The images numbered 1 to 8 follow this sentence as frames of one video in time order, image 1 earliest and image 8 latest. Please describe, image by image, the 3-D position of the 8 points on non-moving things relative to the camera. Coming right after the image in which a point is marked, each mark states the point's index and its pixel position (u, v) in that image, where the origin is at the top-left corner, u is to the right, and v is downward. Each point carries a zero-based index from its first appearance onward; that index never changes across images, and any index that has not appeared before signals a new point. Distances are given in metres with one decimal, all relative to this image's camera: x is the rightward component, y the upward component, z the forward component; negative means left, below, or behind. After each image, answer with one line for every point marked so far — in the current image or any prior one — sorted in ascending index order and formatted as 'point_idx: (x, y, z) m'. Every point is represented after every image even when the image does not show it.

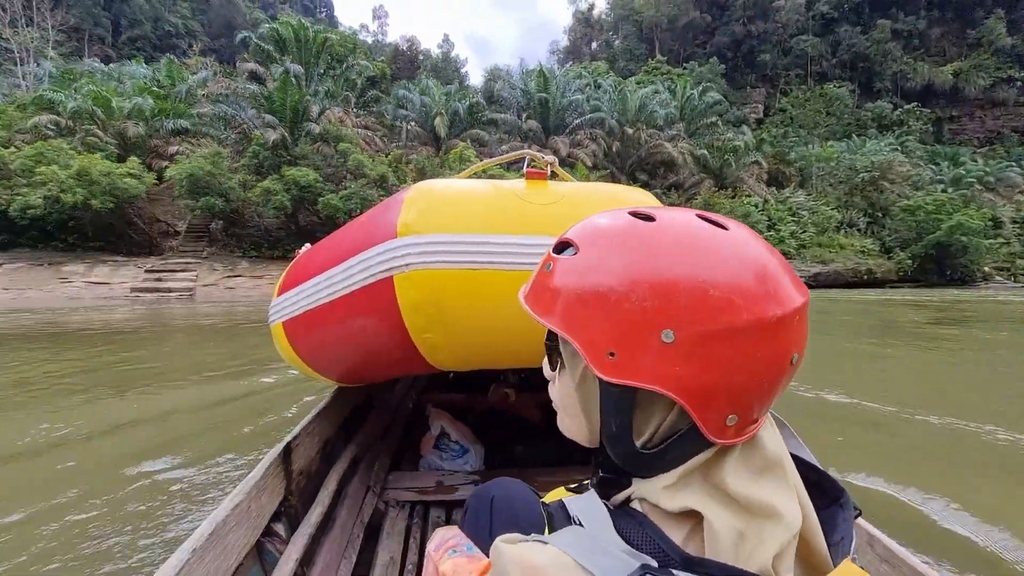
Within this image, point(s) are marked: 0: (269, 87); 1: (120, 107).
0: (-7.6, +6.4, +15.7) m
1: (-11.9, +5.6, +15.1) m
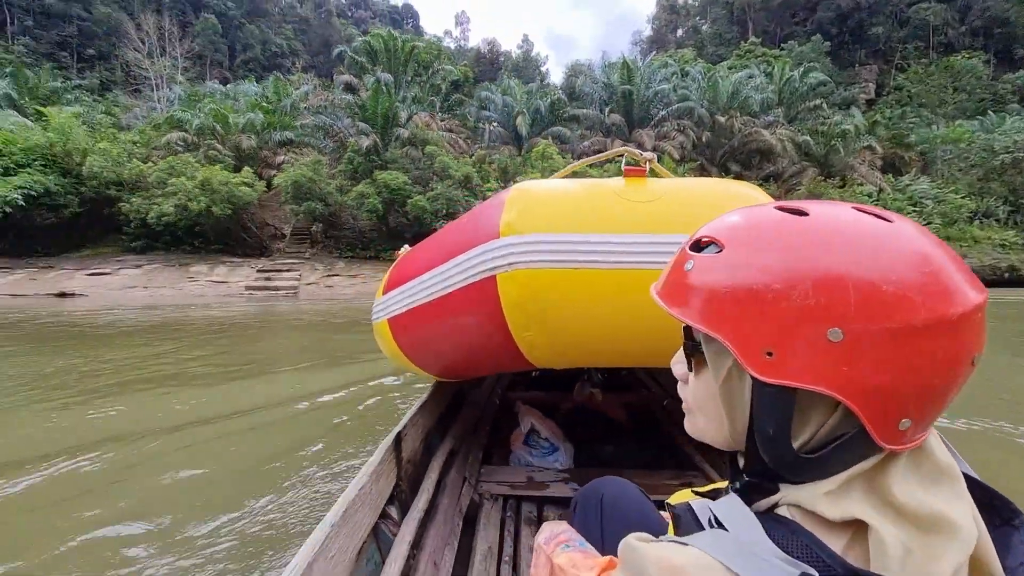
0: (-5.0, +6.5, +16.6) m
1: (-9.3, +5.6, +16.7) m
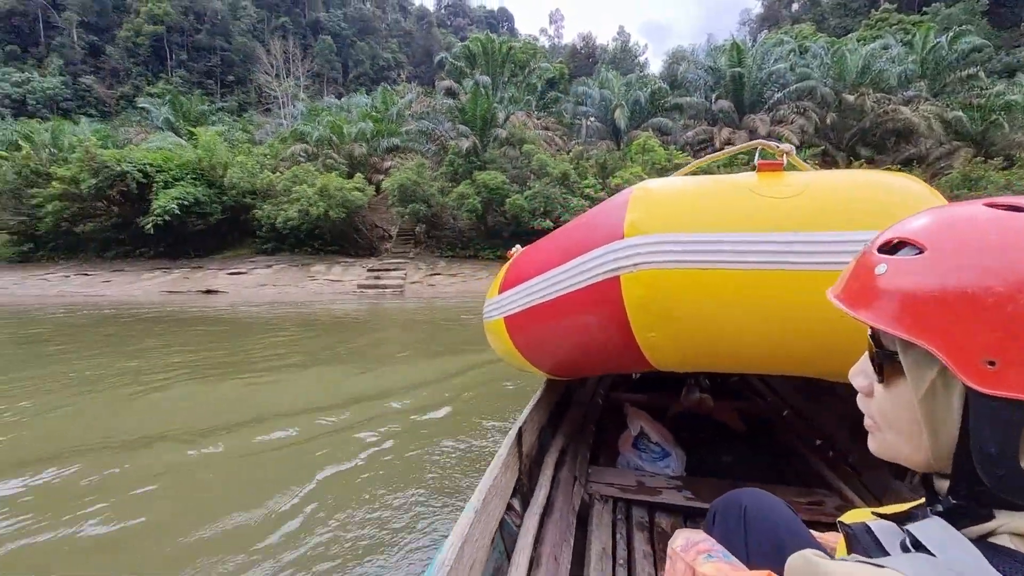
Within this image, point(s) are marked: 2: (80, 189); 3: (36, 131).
0: (-1.7, +6.5, +17.1) m
1: (-5.9, +5.7, +18.1) m
2: (-12.7, +2.9, +14.4) m
3: (-16.9, +5.6, +17.5) m
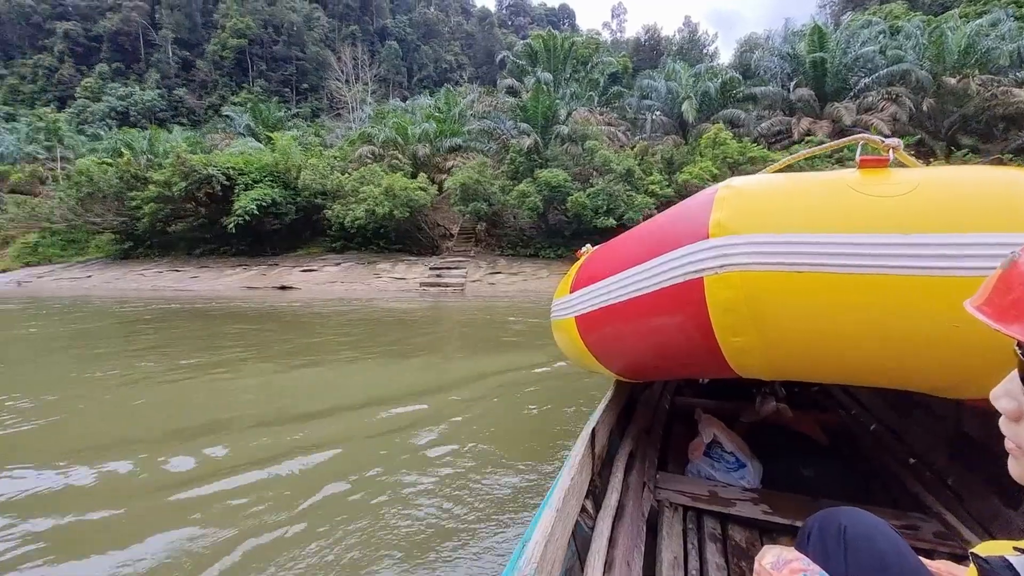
0: (+0.4, +6.6, +17.1) m
1: (-3.7, +5.8, +18.5) m
2: (-10.9, +3.1, +15.7) m
3: (-14.7, +5.8, +19.2) m
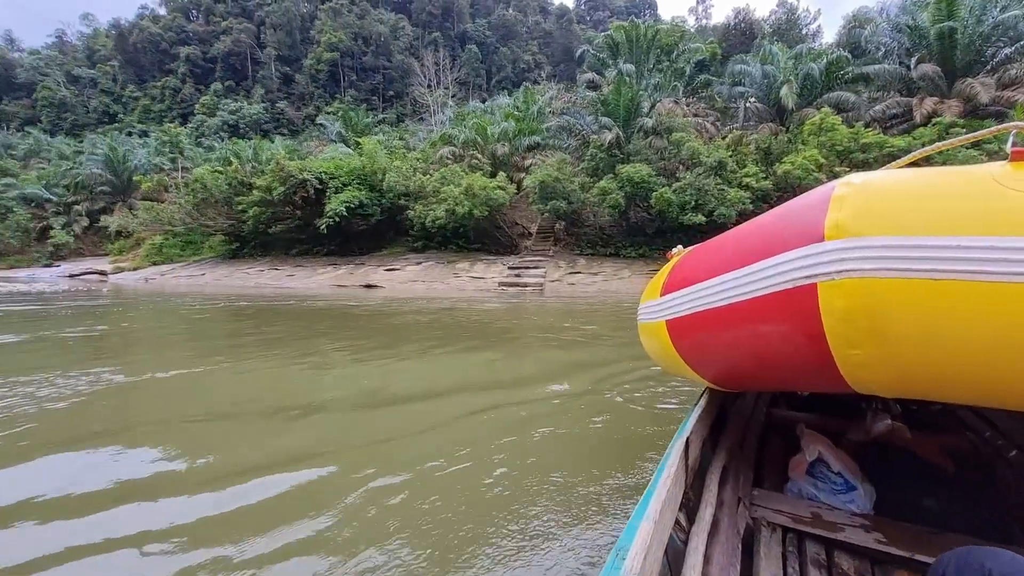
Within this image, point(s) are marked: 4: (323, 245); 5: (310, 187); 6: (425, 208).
0: (+3.1, +6.6, +16.6) m
1: (-0.7, +5.9, +18.7) m
2: (-8.3, +3.2, +17.0) m
3: (-11.5, +5.9, +21.1) m
4: (-6.9, +1.6, +18.1) m
5: (-6.9, +3.5, +17.0) m
6: (-2.8, +2.6, +16.0) m
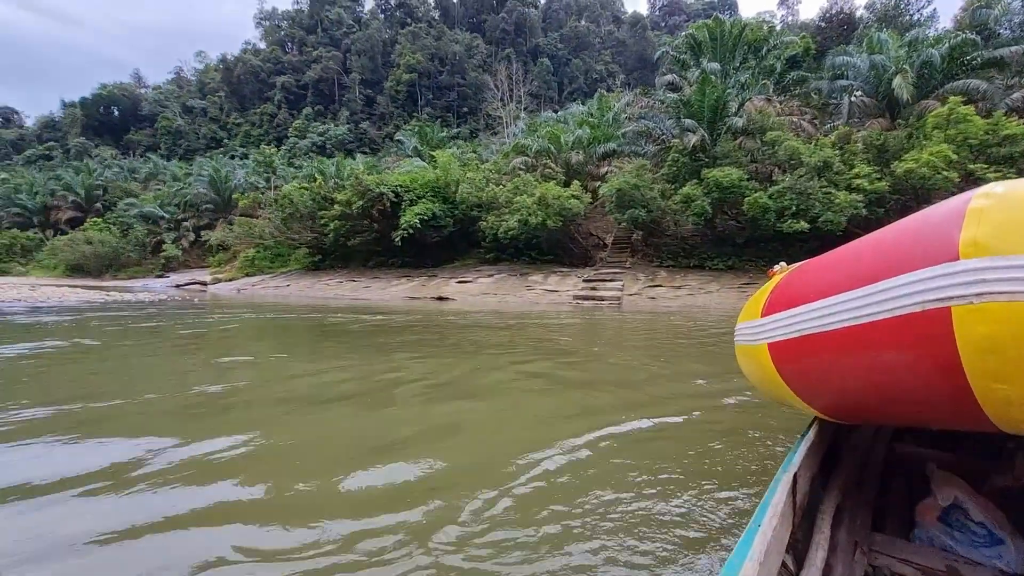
0: (+5.5, +6.1, +15.8) m
1: (+2.0, +5.4, +18.4) m
2: (-5.8, +2.8, +17.7) m
3: (-8.3, +5.4, +22.2) m
4: (-4.3, +1.2, +18.6) m
5: (-4.4, +3.1, +17.5) m
6: (-0.5, +2.2, +16.0) m
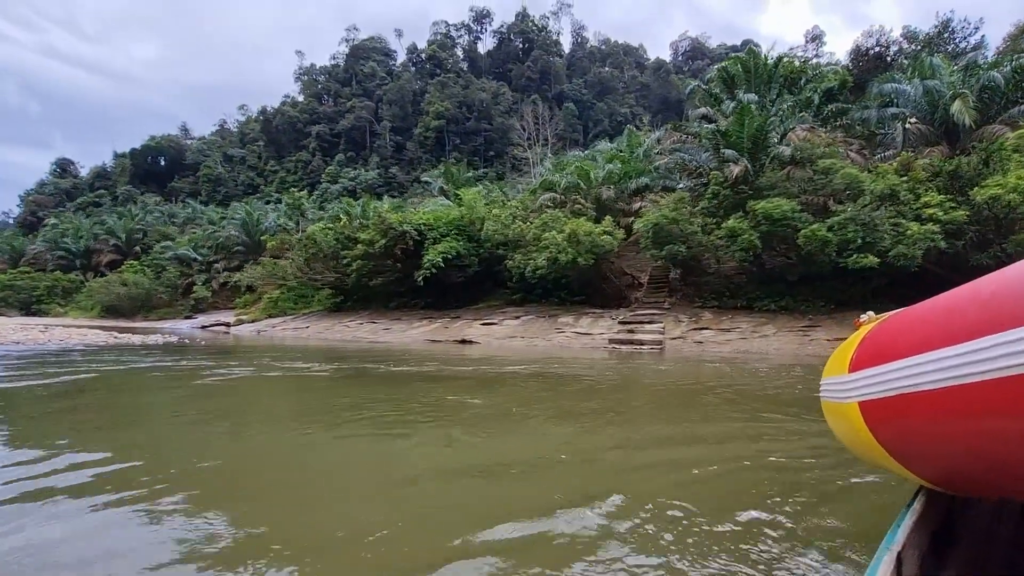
0: (+6.3, +4.9, +15.4) m
1: (+3.0, +3.9, +18.0) m
2: (-4.8, +1.3, +17.6) m
3: (-7.1, +3.6, +22.4) m
4: (-3.3, -0.4, +18.2) m
5: (-3.5, +1.6, +17.3) m
6: (+0.4, +0.9, +15.5) m
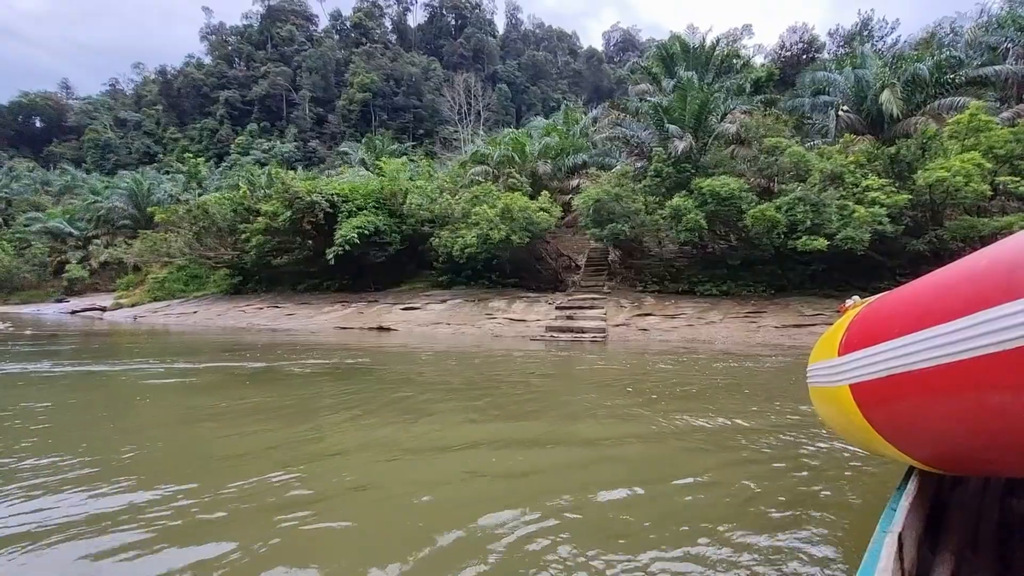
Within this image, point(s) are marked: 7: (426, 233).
0: (+4.2, +5.3, +15.1) m
1: (+0.5, +4.4, +17.3) m
2: (-7.2, +2.0, +15.9) m
3: (-10.1, +4.4, +20.2) m
4: (-5.8, +0.3, +16.7) m
5: (-5.8, +2.2, +15.8) m
6: (-1.7, +1.4, +14.5) m
7: (-2.7, +1.6, +15.7) m
